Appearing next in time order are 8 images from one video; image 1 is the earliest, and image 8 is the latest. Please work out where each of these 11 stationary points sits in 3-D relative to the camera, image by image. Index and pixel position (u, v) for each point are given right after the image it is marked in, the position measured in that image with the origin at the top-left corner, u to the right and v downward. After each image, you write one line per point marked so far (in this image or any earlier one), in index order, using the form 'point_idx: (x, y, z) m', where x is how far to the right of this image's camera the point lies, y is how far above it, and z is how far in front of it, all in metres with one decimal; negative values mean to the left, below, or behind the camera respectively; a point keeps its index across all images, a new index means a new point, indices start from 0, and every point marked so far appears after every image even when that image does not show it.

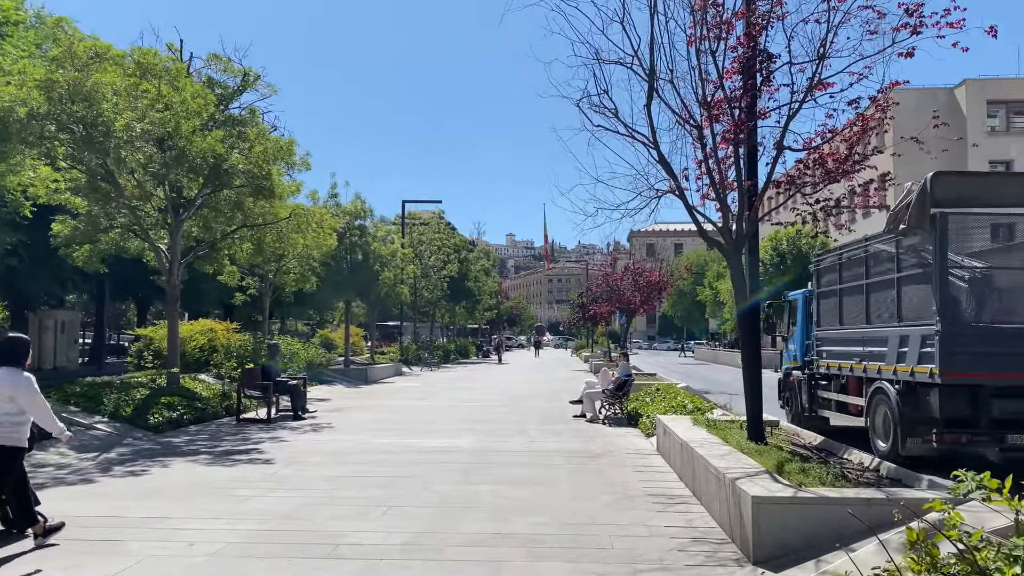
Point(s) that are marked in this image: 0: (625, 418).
0: (+2.1, -2.4, +14.9) m
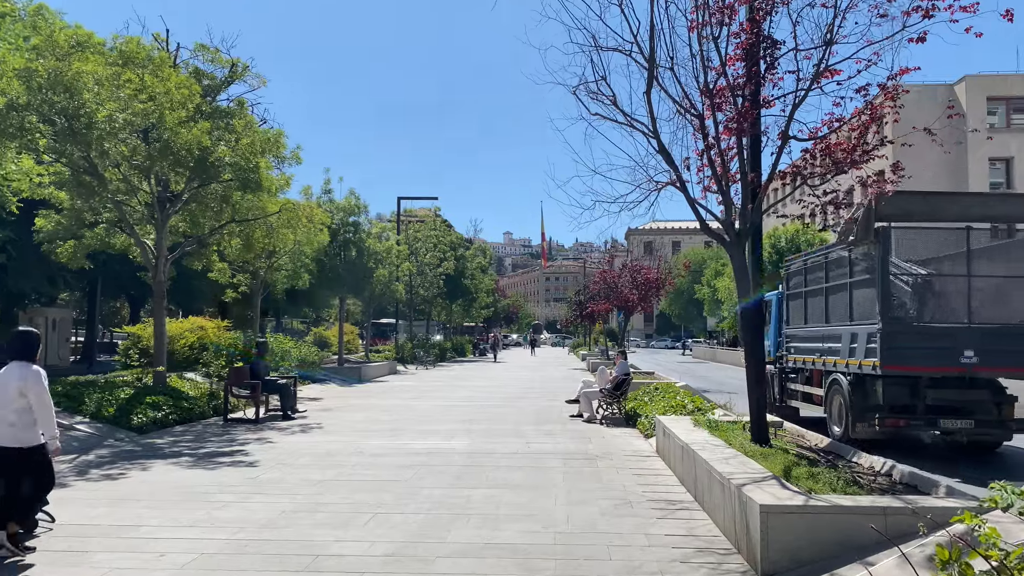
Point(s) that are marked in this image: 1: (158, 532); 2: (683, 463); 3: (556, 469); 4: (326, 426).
0: (+2.0, -2.3, +14.5) m
1: (-2.9, -2.0, +6.7) m
2: (+1.8, -1.8, +8.6) m
3: (+0.5, -2.1, +9.6) m
4: (-3.2, -2.4, +14.0) m
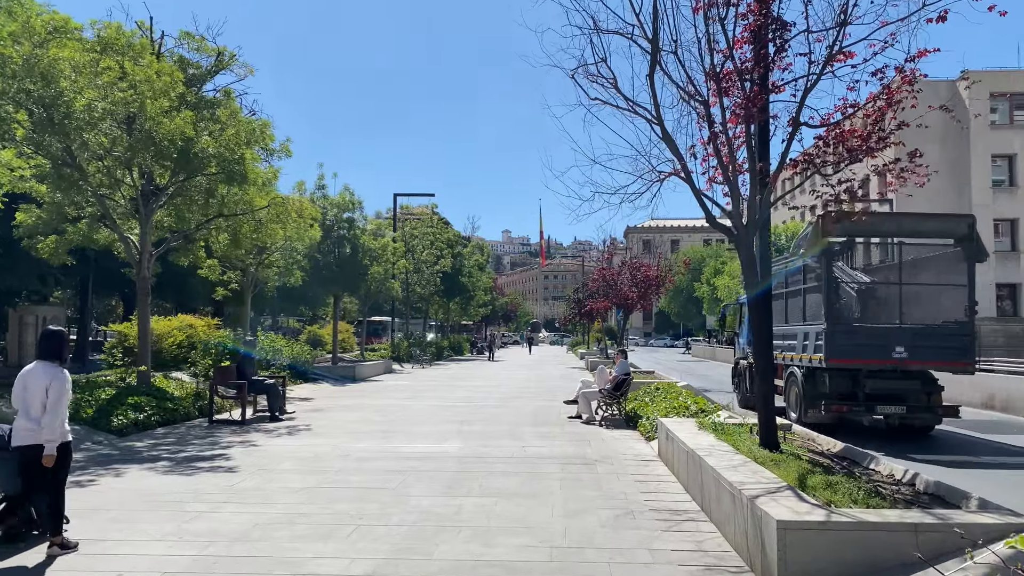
0: (+1.9, -2.3, +14.0) m
1: (-3.0, -2.0, +6.2) m
2: (+1.7, -1.8, +8.1) m
3: (+0.5, -2.1, +9.1) m
4: (-3.2, -2.3, +13.5) m
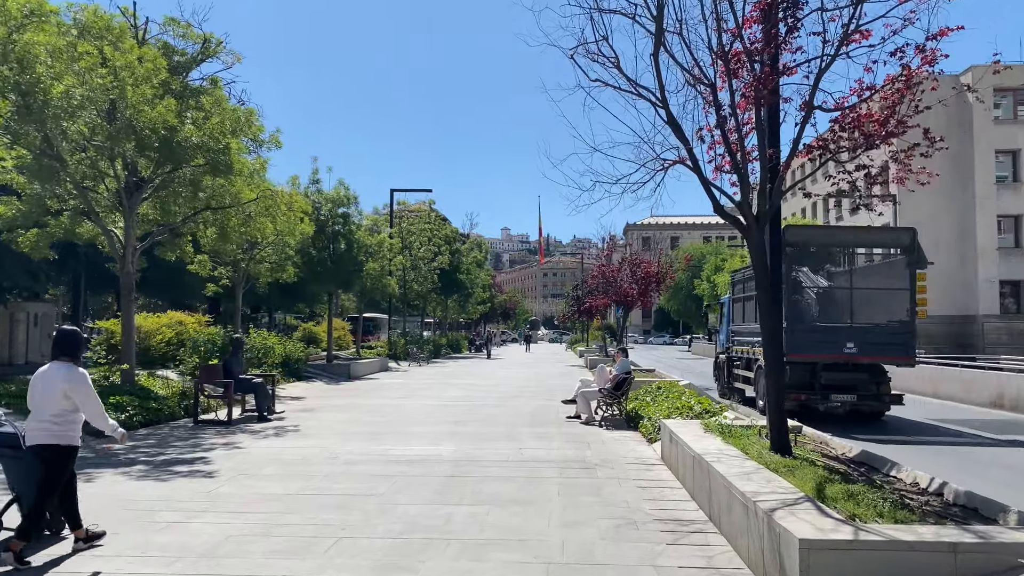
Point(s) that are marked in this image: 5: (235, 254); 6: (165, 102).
0: (+1.8, -2.2, +13.5) m
1: (-3.0, -1.9, +5.7) m
2: (+1.7, -1.7, +7.6) m
3: (+0.4, -2.0, +8.5) m
4: (-3.3, -2.2, +12.9) m
5: (-6.6, +0.8, +19.6) m
6: (-5.4, +2.9, +12.7) m
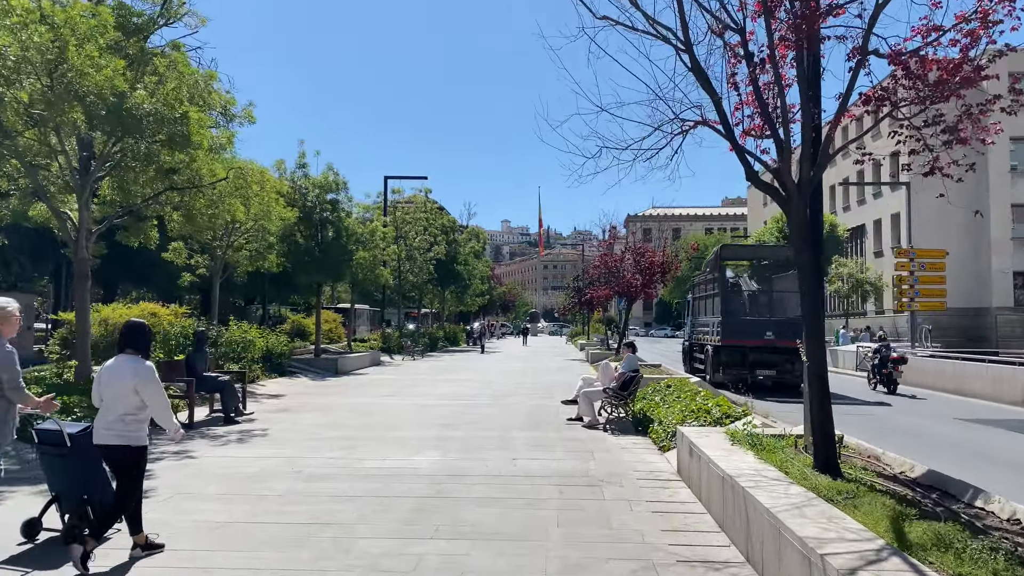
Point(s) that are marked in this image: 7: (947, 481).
0: (+1.8, -2.0, +12.0) m
1: (-3.1, -1.8, +4.3) m
2: (+1.6, -1.6, +6.1) m
3: (+0.3, -1.9, +7.1) m
4: (-3.4, -2.1, +11.5) m
5: (-6.7, +1.1, +18.2) m
6: (-5.5, +3.0, +11.2) m
7: (+3.3, -1.5, +6.2) m
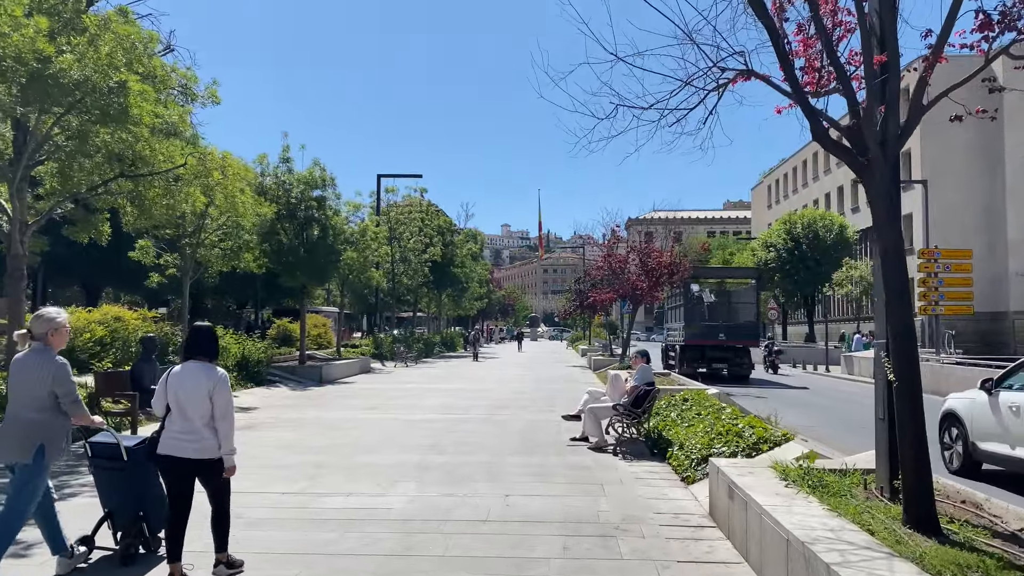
0: (+1.7, -2.0, +10.4) m
1: (-3.2, -1.8, +2.6) m
2: (+1.5, -1.6, +4.5) m
3: (+0.3, -1.9, +5.4) m
4: (-3.5, -2.0, +9.9) m
5: (-6.8, +1.0, +16.5) m
6: (-5.5, +3.1, +9.5) m
7: (+3.2, -1.4, +4.5) m
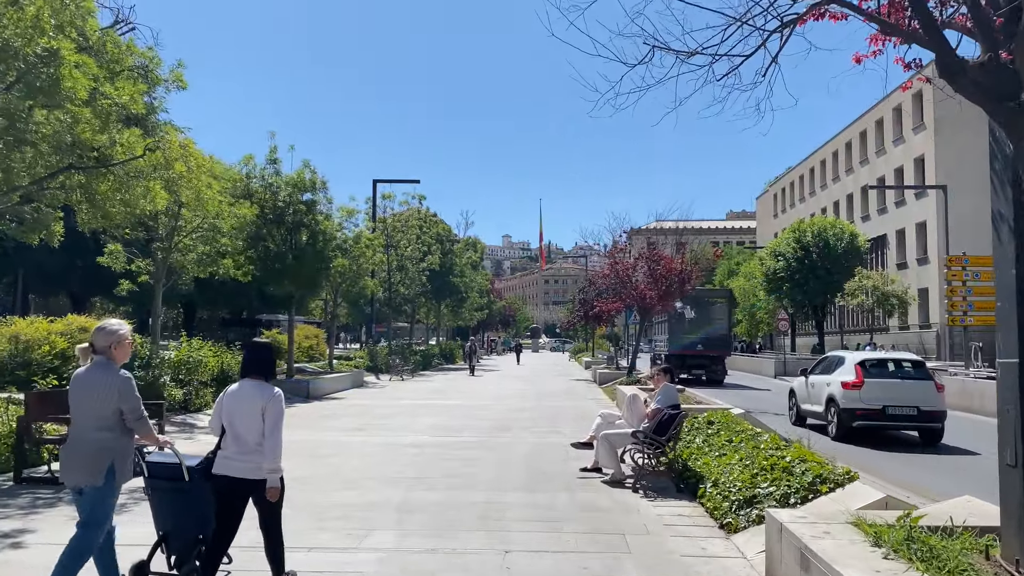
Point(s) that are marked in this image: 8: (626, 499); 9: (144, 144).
0: (+1.7, -2.1, +8.8) m
1: (-3.2, -1.7, +1.1) m
2: (+1.5, -1.6, +2.9) m
3: (+0.3, -1.8, +3.9) m
4: (-3.4, -2.1, +8.3) m
5: (-6.8, +0.9, +15.0) m
6: (-5.5, +3.0, +8.1) m
7: (+3.2, -1.4, +3.0) m
8: (+1.2, -2.1, +8.0) m
9: (-5.1, +2.0, +11.4) m
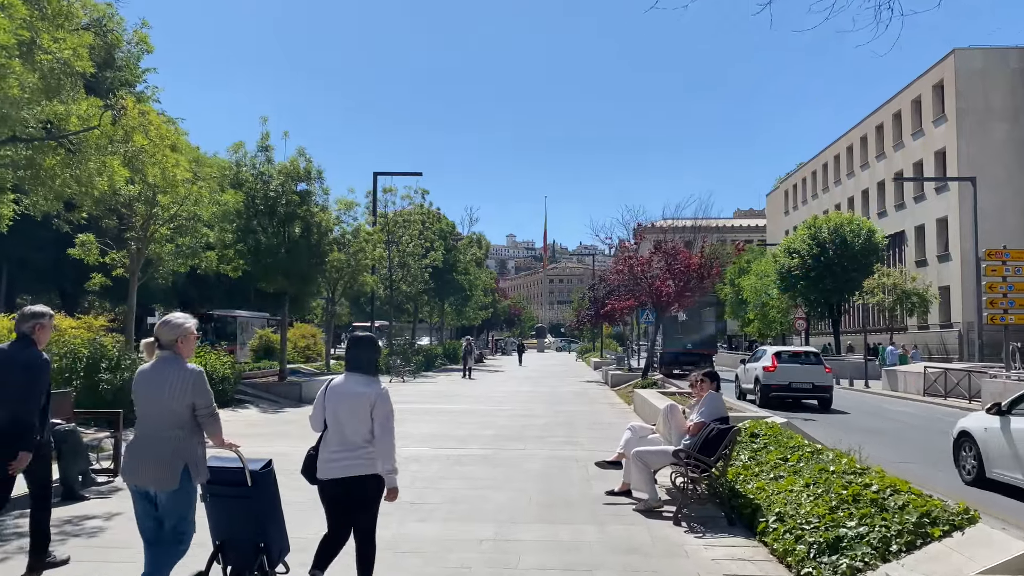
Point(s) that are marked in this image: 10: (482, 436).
0: (+1.8, -2.0, +7.3) m
1: (-3.1, -1.6, -0.4) m
2: (+1.6, -1.5, +1.4) m
3: (+0.4, -1.7, +2.4) m
4: (-3.3, -2.0, +6.8) m
5: (-6.6, +1.0, +13.6) m
6: (-5.4, +3.1, +6.6) m
7: (+3.3, -1.3, +1.5) m
8: (+1.3, -2.0, +6.5) m
9: (-5.0, +2.1, +9.9) m
10: (-0.5, -2.3, +12.9) m
